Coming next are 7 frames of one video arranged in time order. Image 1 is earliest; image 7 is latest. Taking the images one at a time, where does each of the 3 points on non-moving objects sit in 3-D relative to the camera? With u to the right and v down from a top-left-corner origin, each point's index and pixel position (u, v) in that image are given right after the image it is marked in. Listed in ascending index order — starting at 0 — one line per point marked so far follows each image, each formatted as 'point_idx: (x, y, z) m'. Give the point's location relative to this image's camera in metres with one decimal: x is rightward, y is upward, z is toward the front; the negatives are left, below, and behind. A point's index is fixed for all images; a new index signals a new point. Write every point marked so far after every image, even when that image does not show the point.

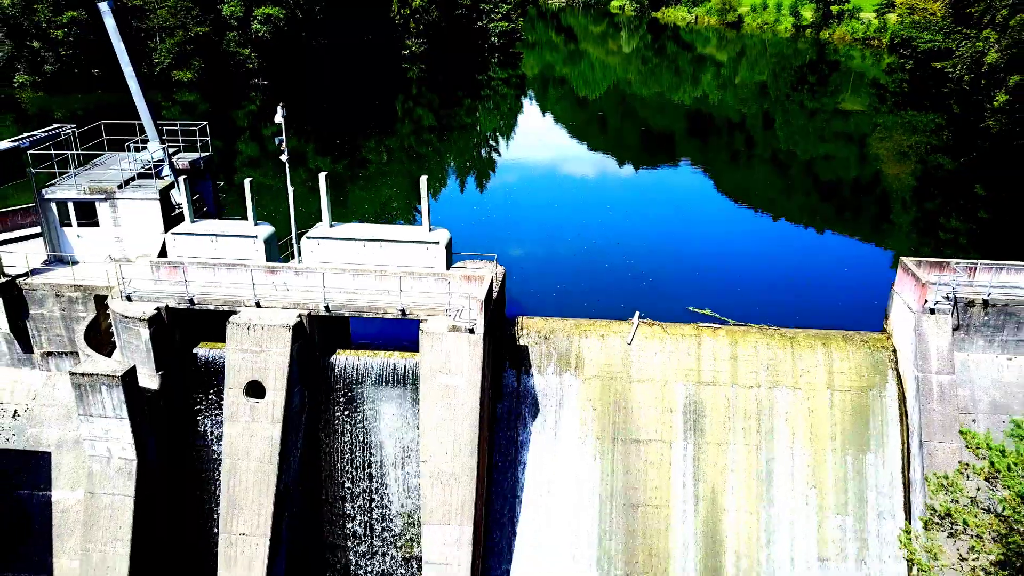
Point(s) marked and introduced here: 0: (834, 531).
0: (+8.1, -6.1, +16.6) m
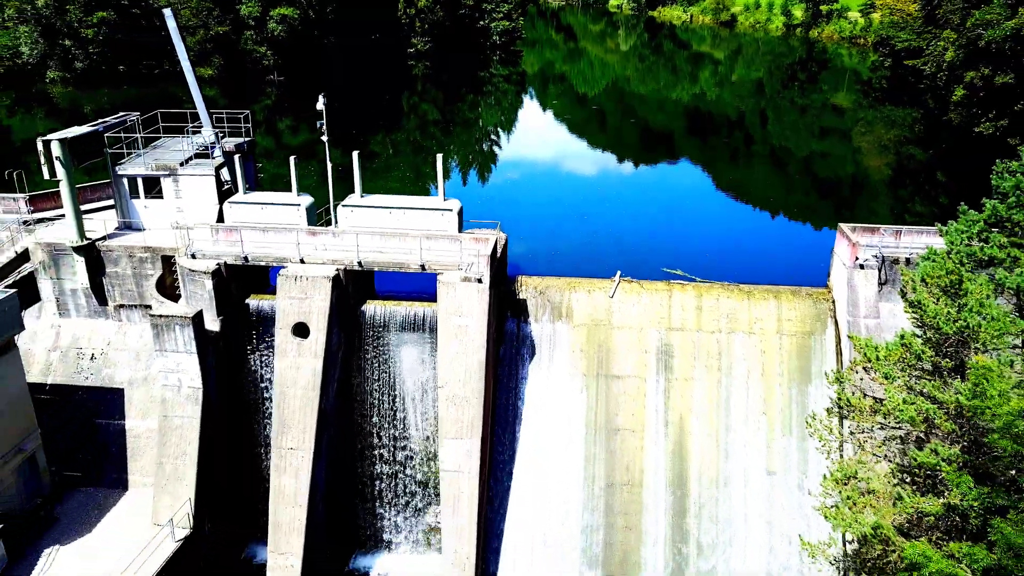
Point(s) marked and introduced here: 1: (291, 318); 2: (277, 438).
0: (+8.2, -4.9, +20.0) m
1: (-6.5, -0.9, +19.3) m
2: (-6.9, -4.5, +19.5) m
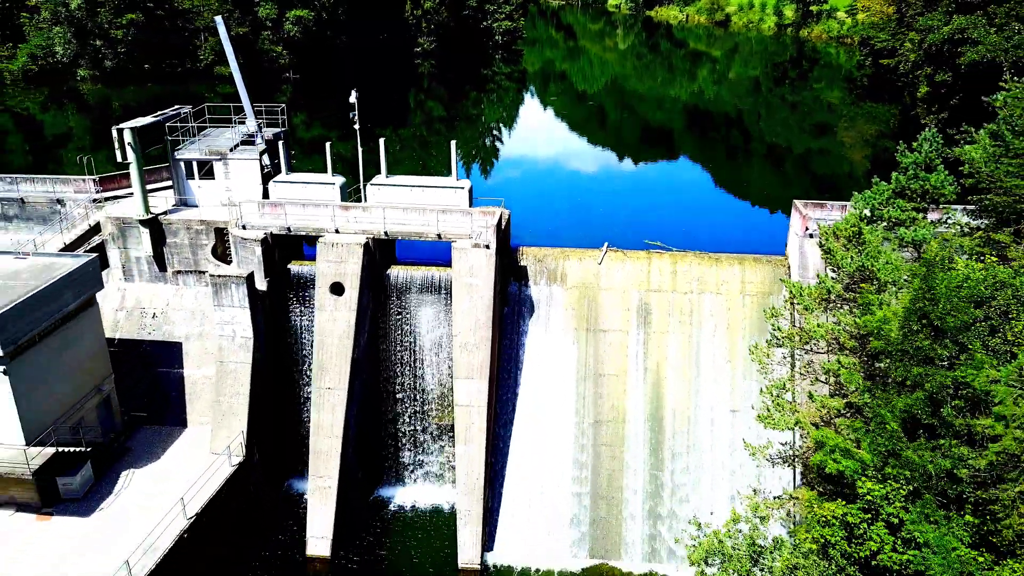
0: (+8.2, -3.7, +23.6) m
1: (-6.4, +0.3, +22.9) m
2: (-6.8, -3.2, +23.1) m
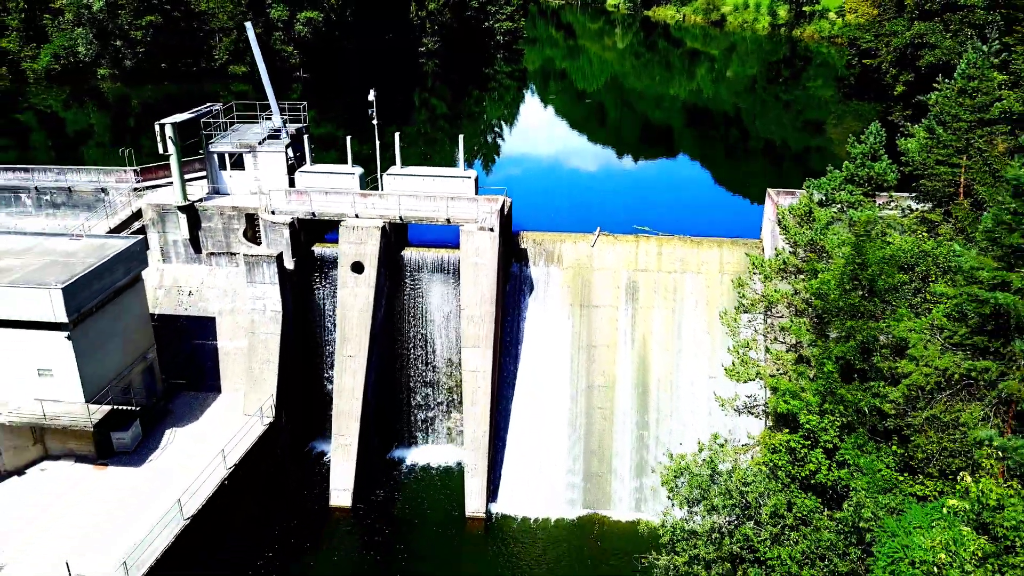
0: (+8.3, -2.8, +26.3) m
1: (-6.3, +1.1, +25.6) m
2: (-6.8, -2.4, +25.8) m
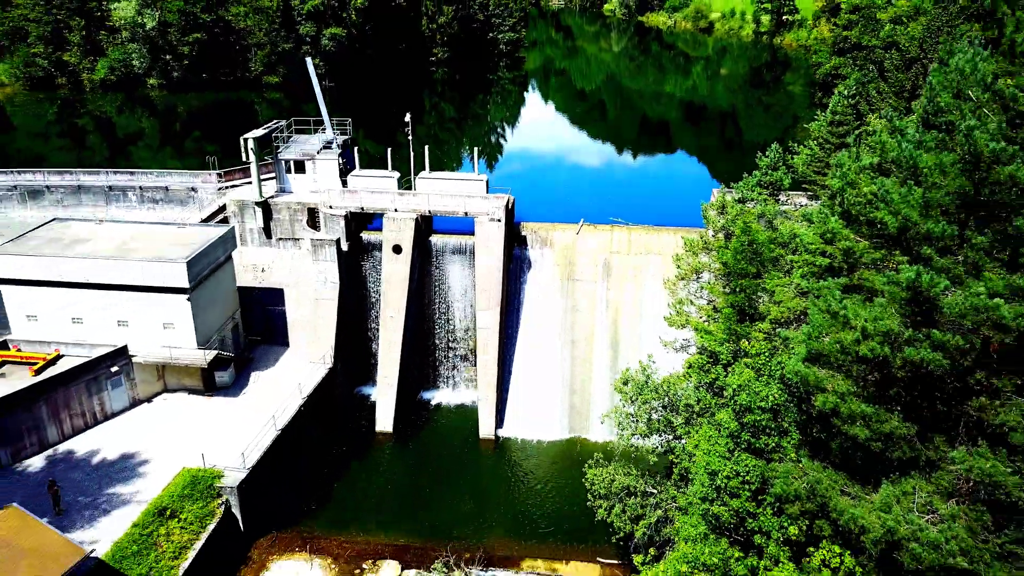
0: (+8.4, -1.7, +34.2) m
1: (-6.2, +2.3, +33.5) m
2: (-6.6, -1.2, +33.7) m
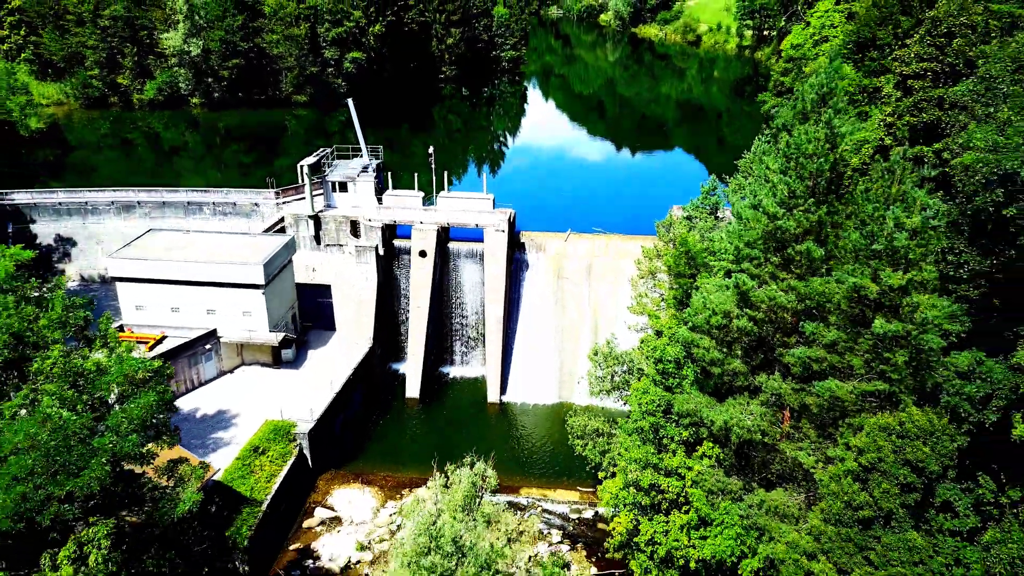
0: (+8.5, -1.4, +43.1) m
1: (-6.1, +2.6, +42.4) m
2: (-6.6, -1.0, +42.6) m
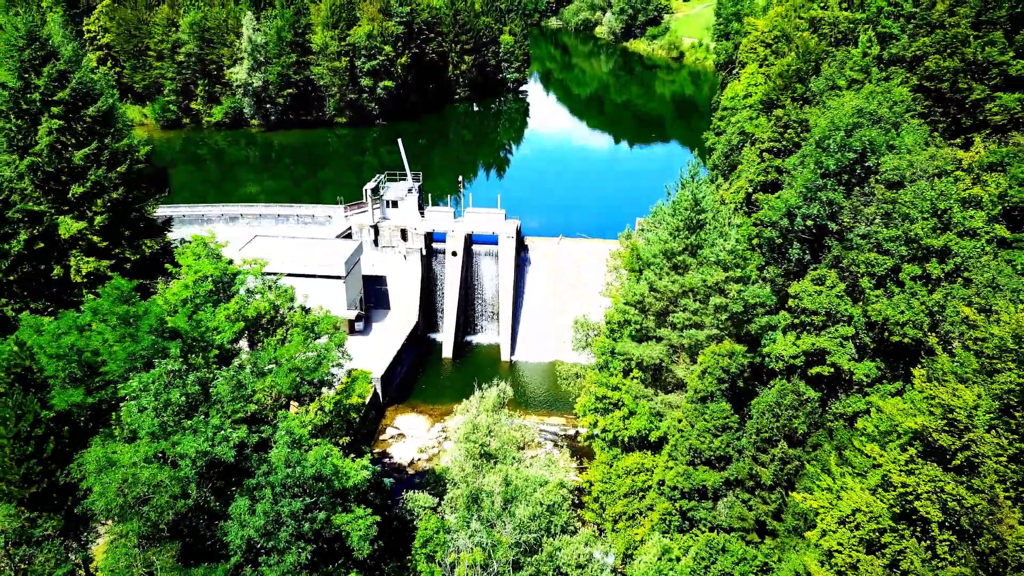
0: (+9.2, -0.6, +59.2) m
1: (-5.5, +3.4, +58.4) m
2: (-5.9, -0.1, +58.7) m
